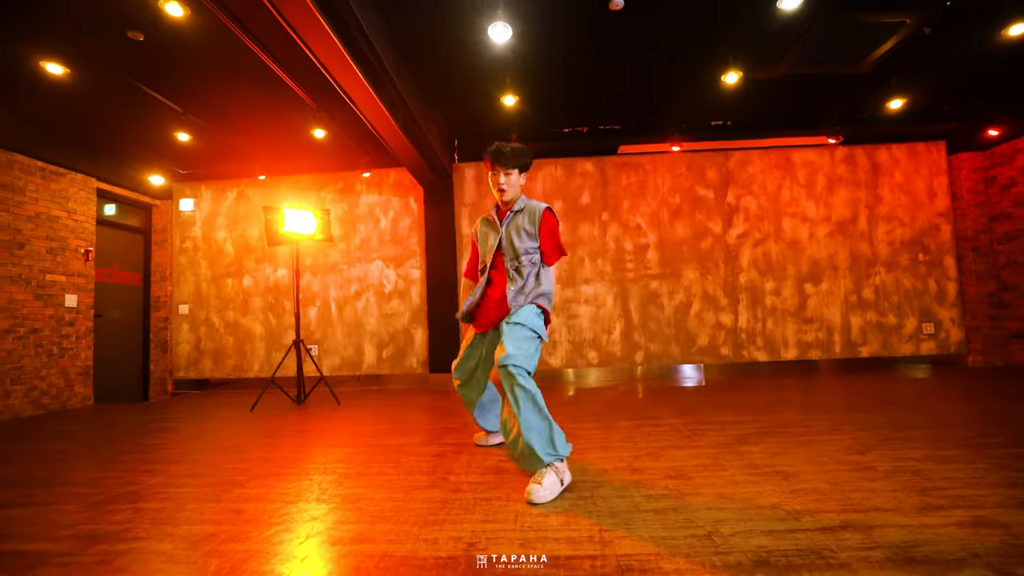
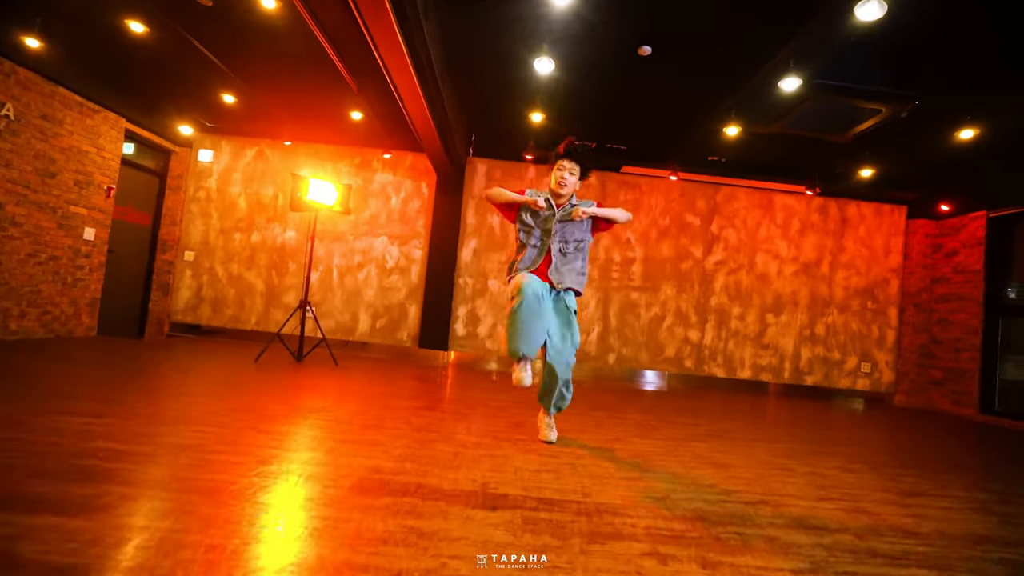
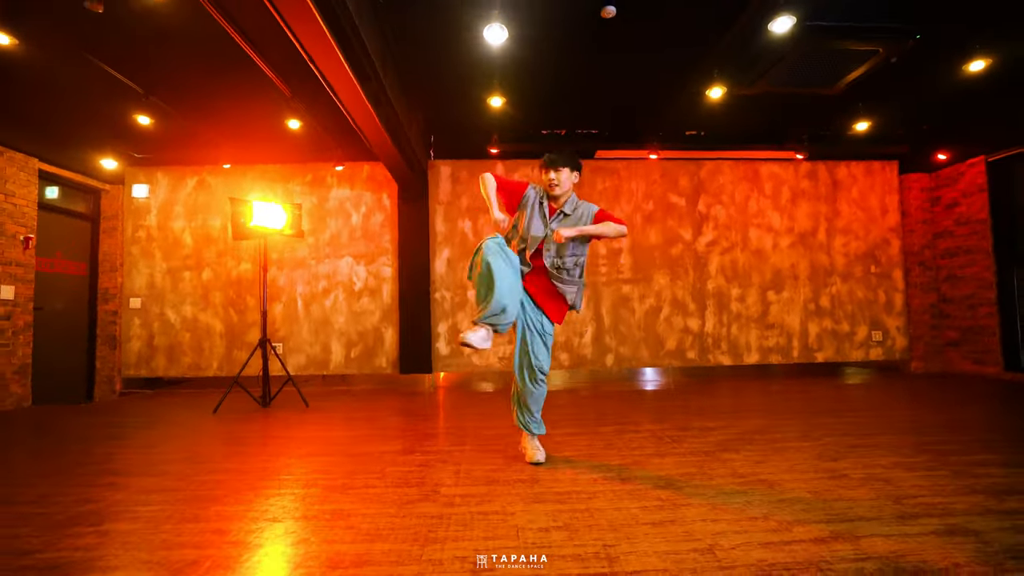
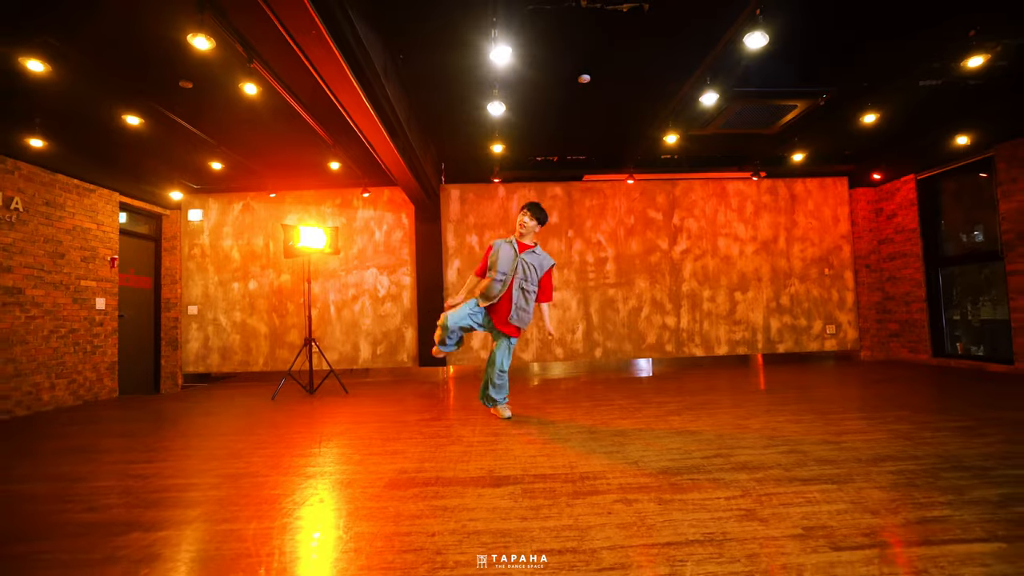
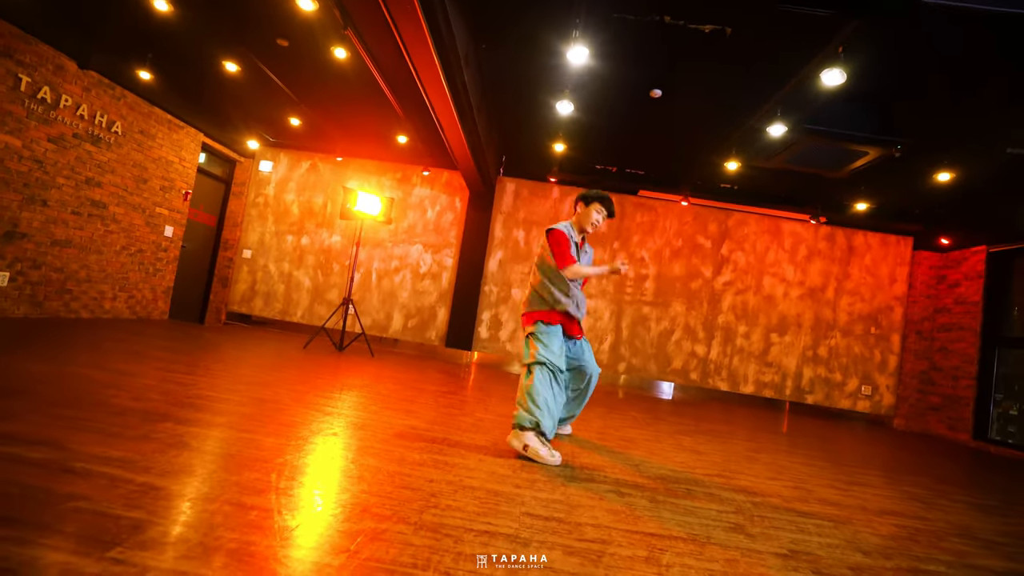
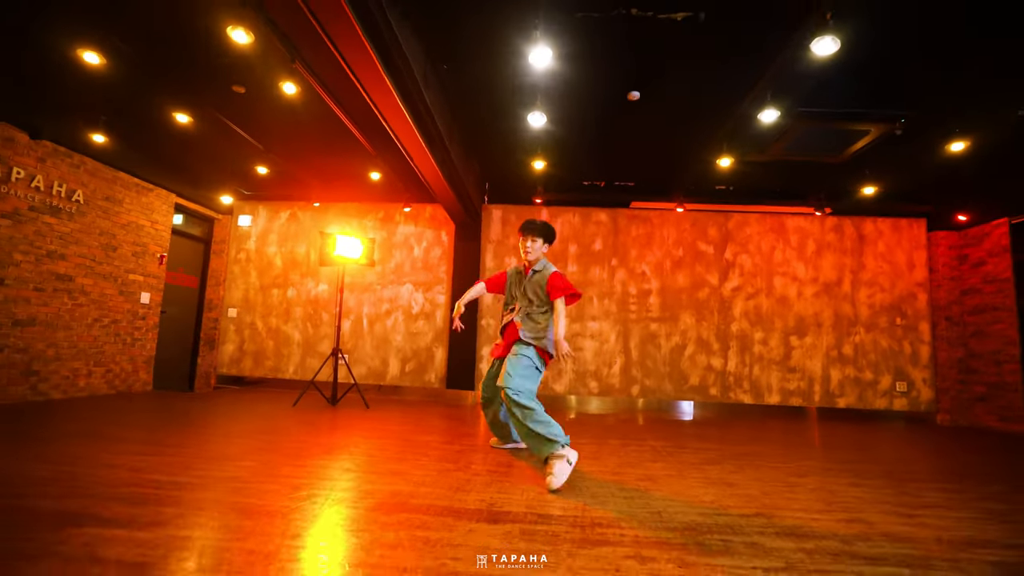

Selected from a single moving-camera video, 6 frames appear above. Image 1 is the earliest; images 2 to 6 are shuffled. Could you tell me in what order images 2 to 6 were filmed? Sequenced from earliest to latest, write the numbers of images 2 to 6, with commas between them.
6, 5, 2, 3, 4
